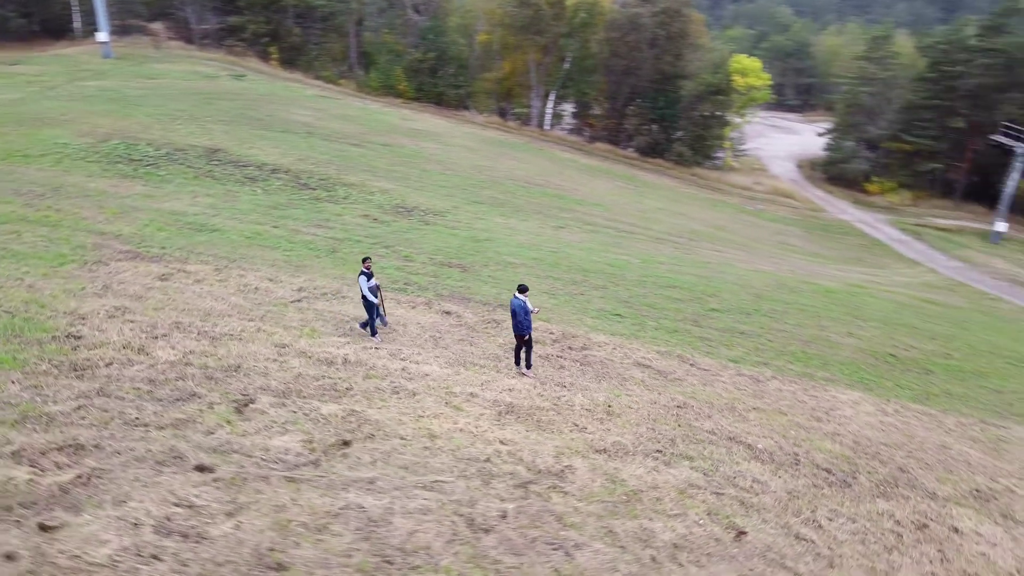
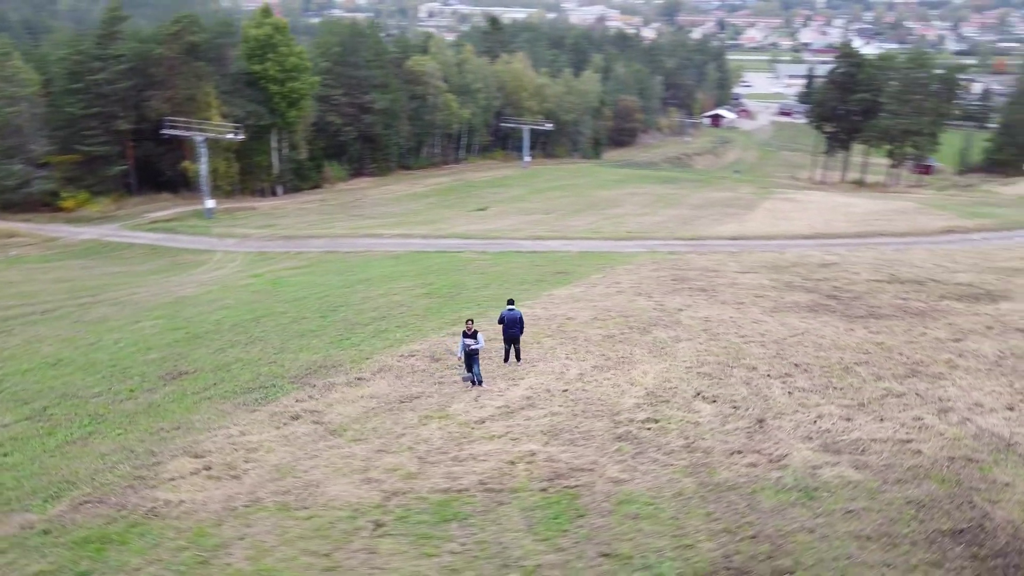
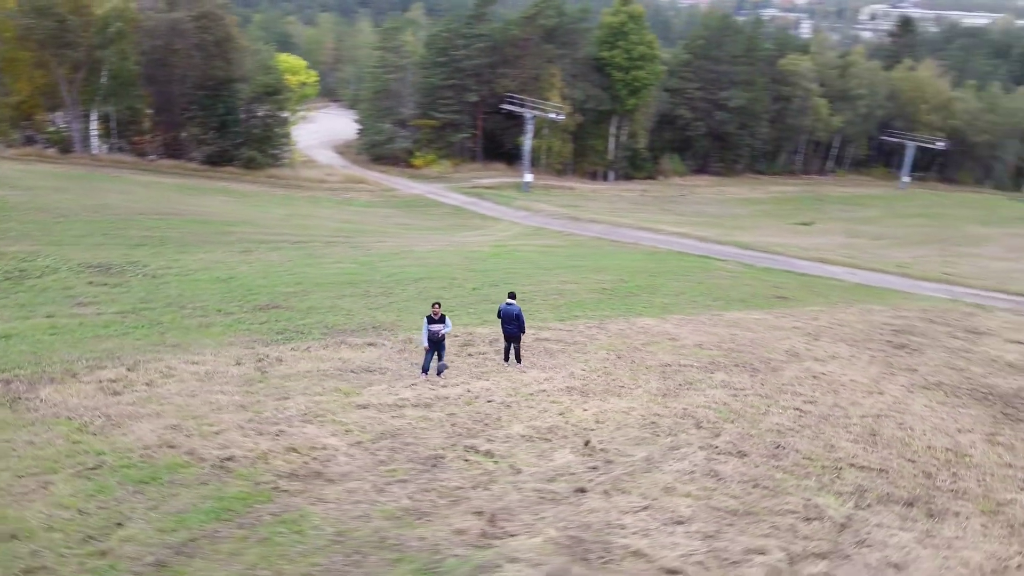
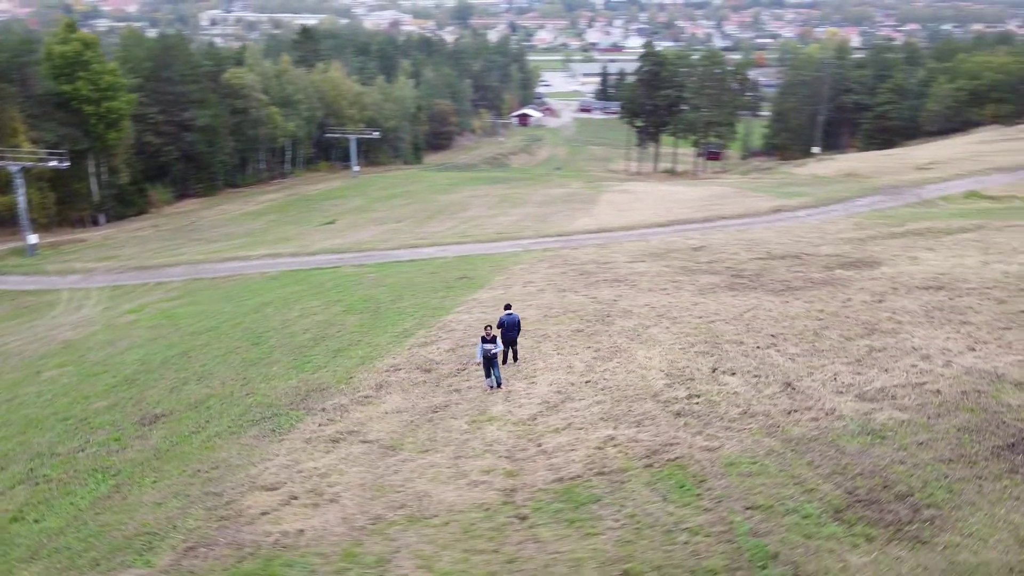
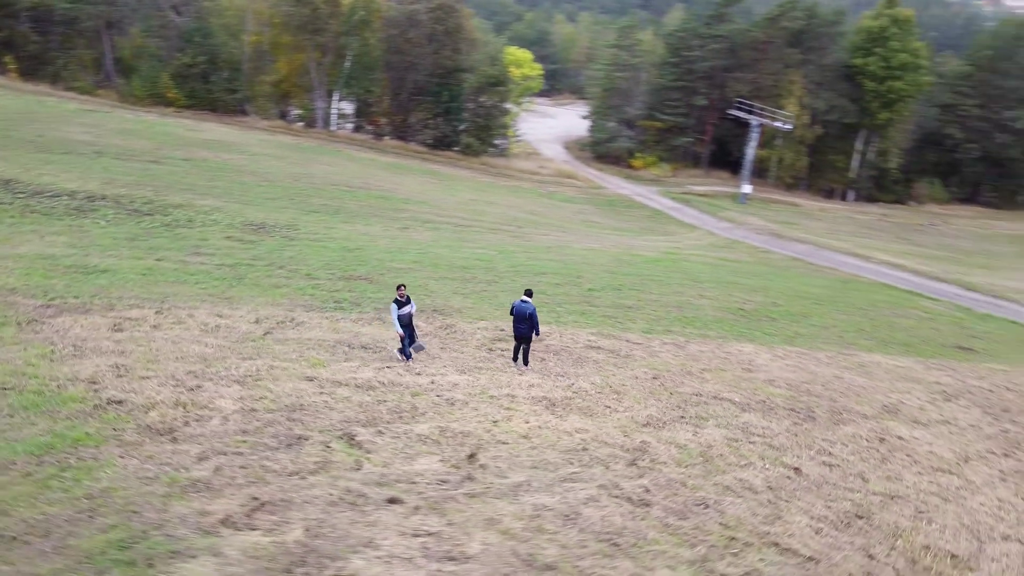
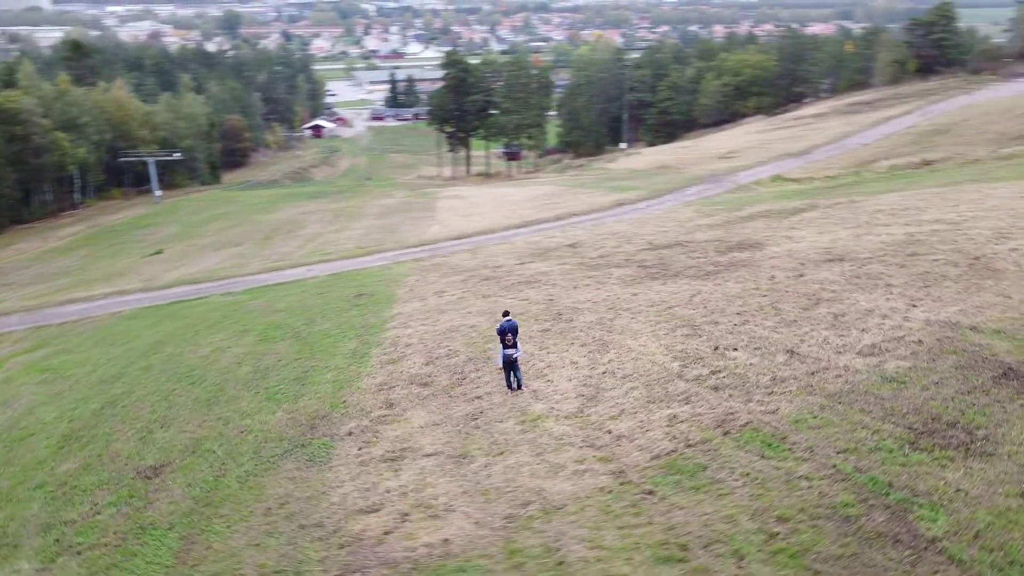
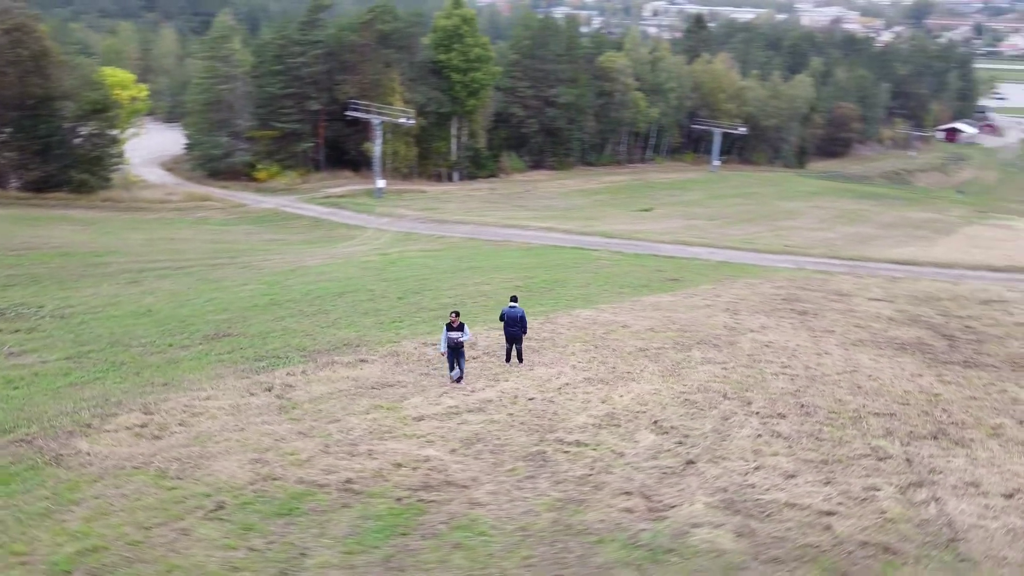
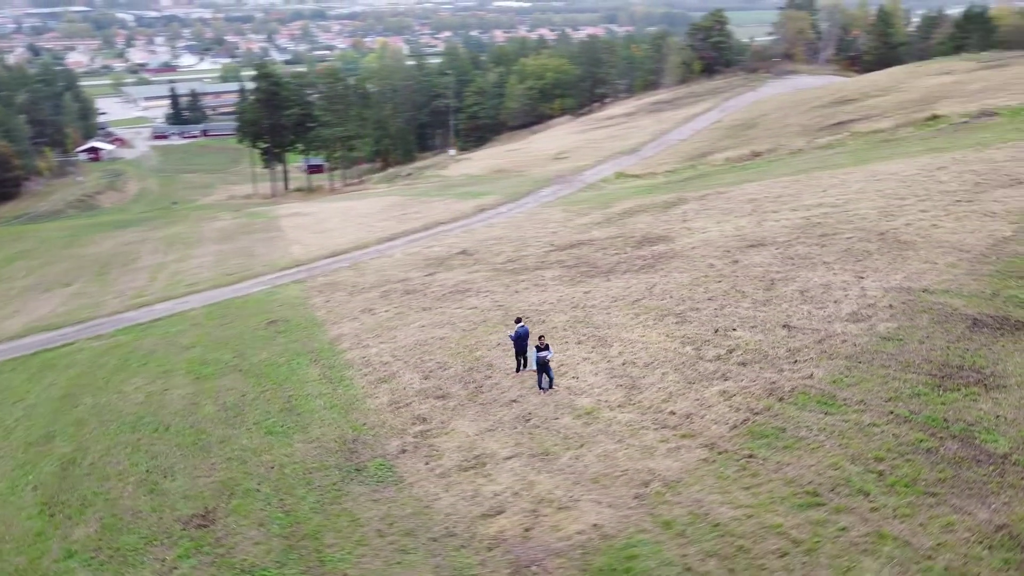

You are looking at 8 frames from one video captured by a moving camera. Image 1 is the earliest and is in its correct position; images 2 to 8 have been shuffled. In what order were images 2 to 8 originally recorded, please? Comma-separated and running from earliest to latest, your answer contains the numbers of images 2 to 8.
5, 3, 7, 2, 4, 6, 8
